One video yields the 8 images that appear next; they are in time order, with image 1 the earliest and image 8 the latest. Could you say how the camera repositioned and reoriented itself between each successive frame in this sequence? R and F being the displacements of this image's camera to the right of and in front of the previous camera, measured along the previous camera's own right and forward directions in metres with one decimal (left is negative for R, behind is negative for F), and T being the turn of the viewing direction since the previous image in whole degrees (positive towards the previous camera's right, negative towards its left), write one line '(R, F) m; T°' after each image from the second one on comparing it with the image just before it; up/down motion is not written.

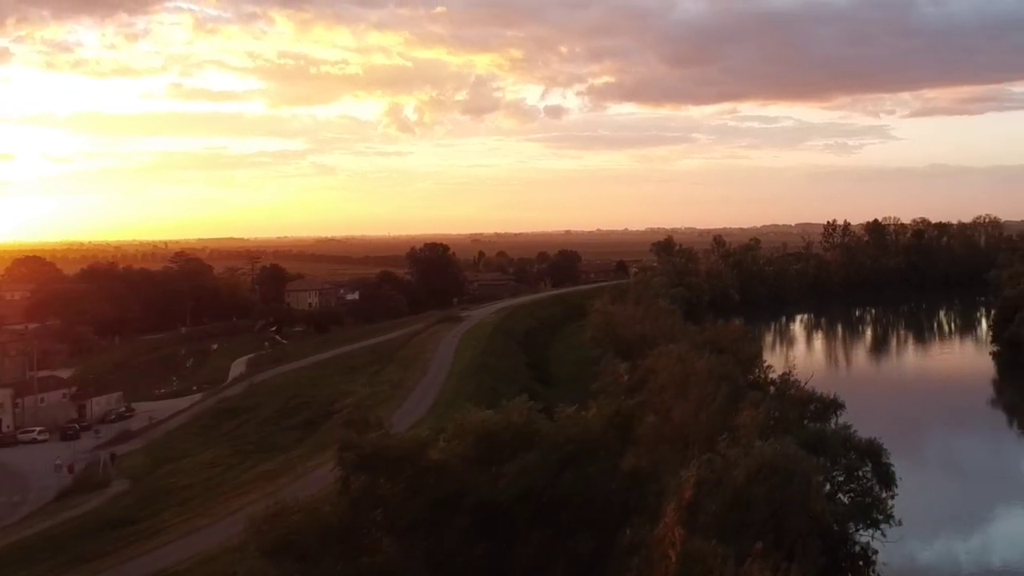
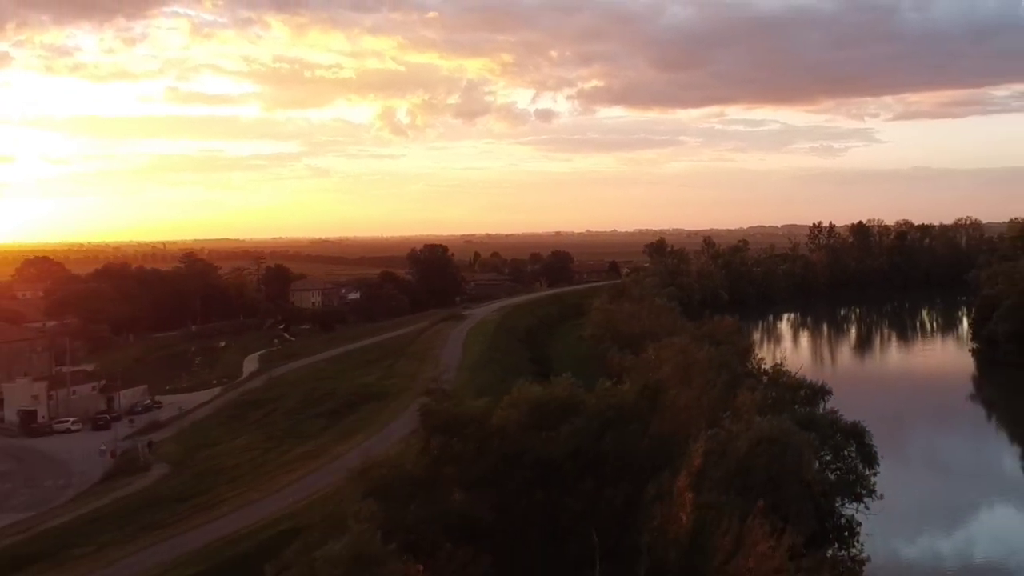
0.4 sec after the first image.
(-0.4, -1.4) m; +1°
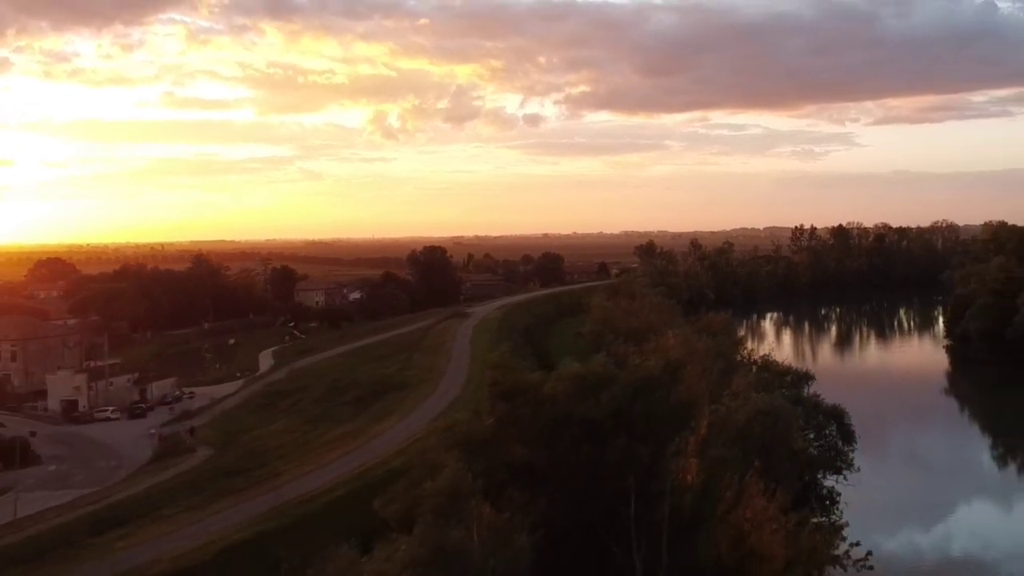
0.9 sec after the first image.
(-0.4, -1.9) m; +1°
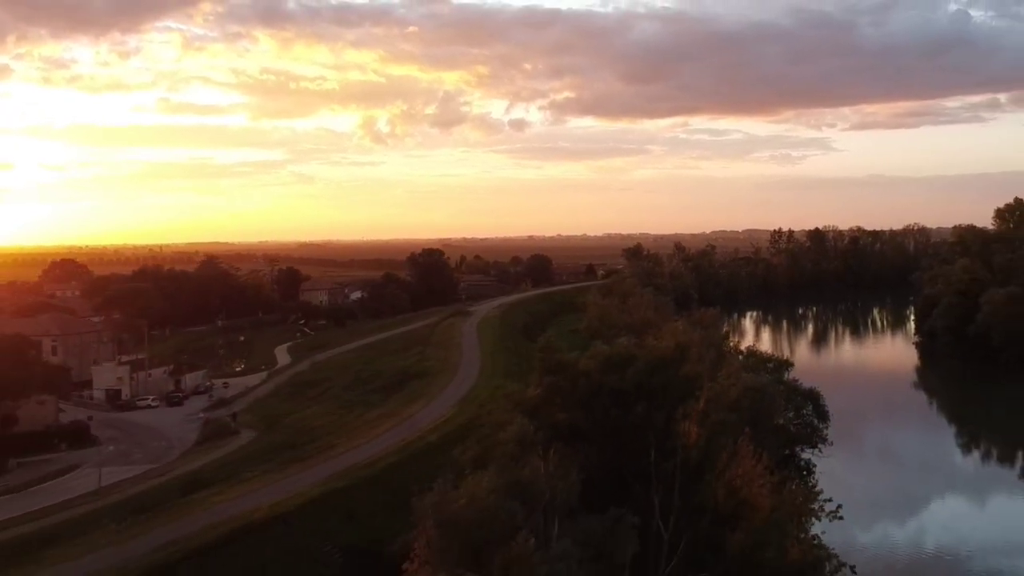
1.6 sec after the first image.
(-0.6, -2.5) m; +1°
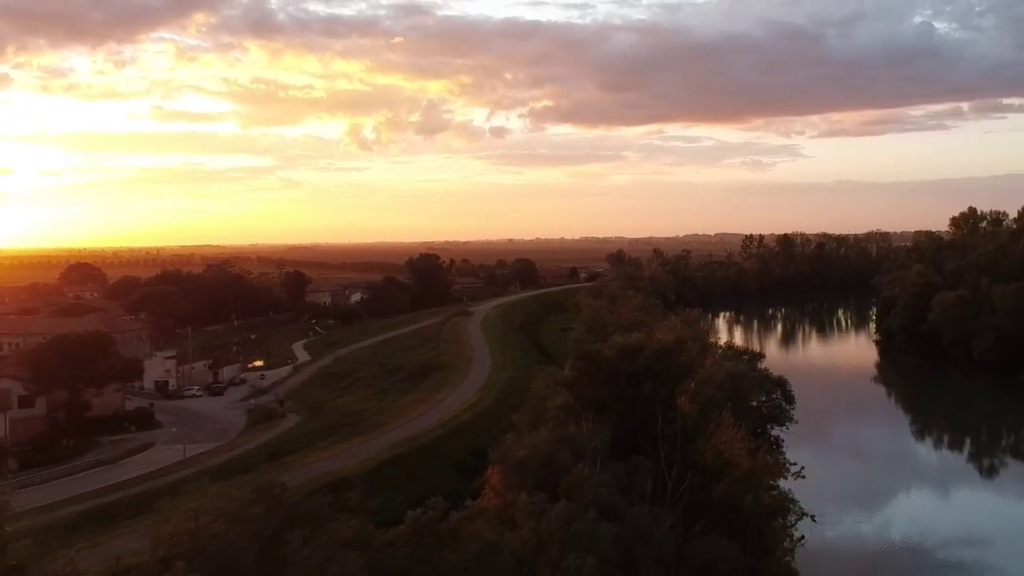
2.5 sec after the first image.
(-0.8, -3.6) m; +1°
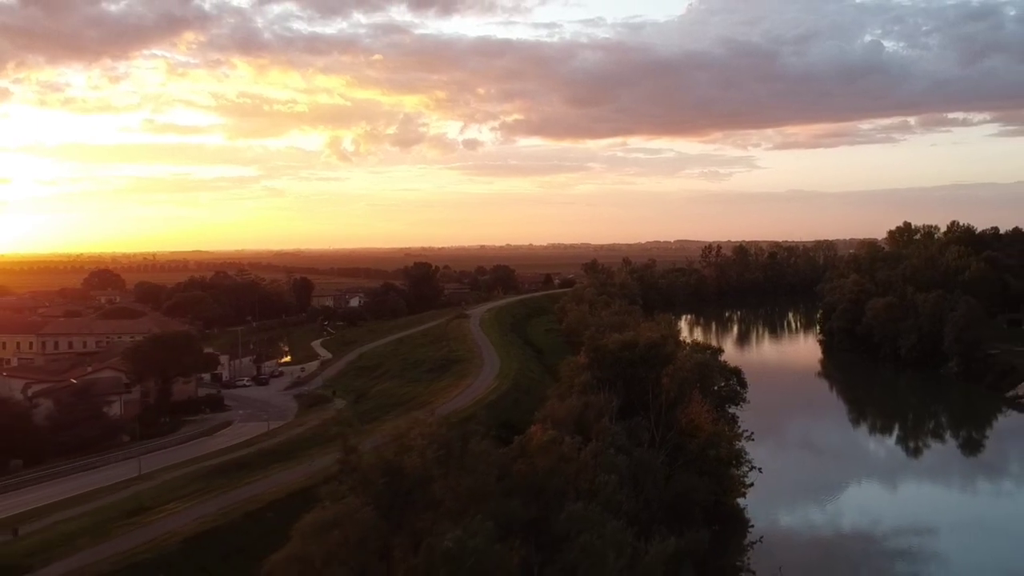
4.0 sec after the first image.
(-1.1, -5.9) m; +2°
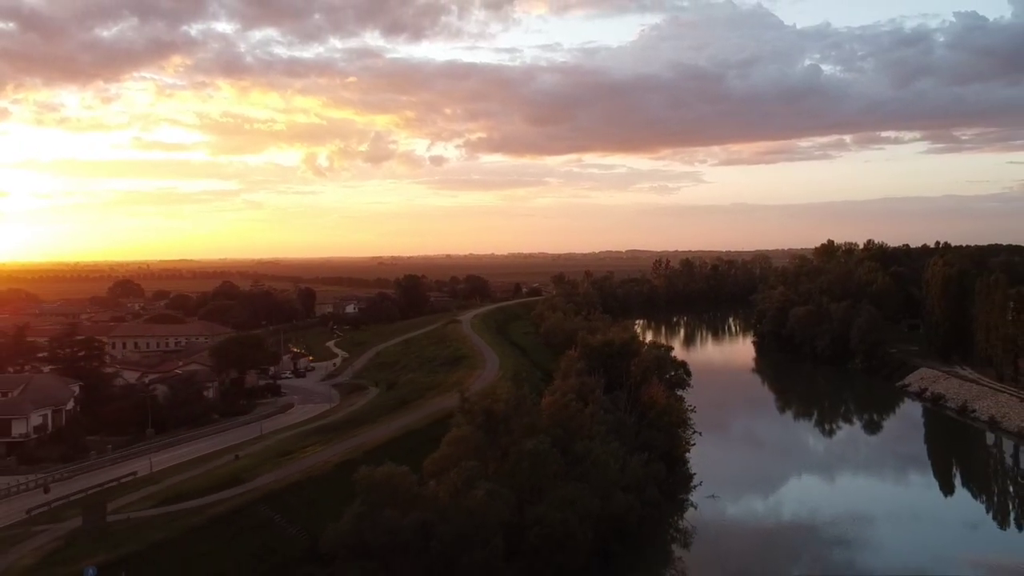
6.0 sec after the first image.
(-1.5, -8.6) m; +2°
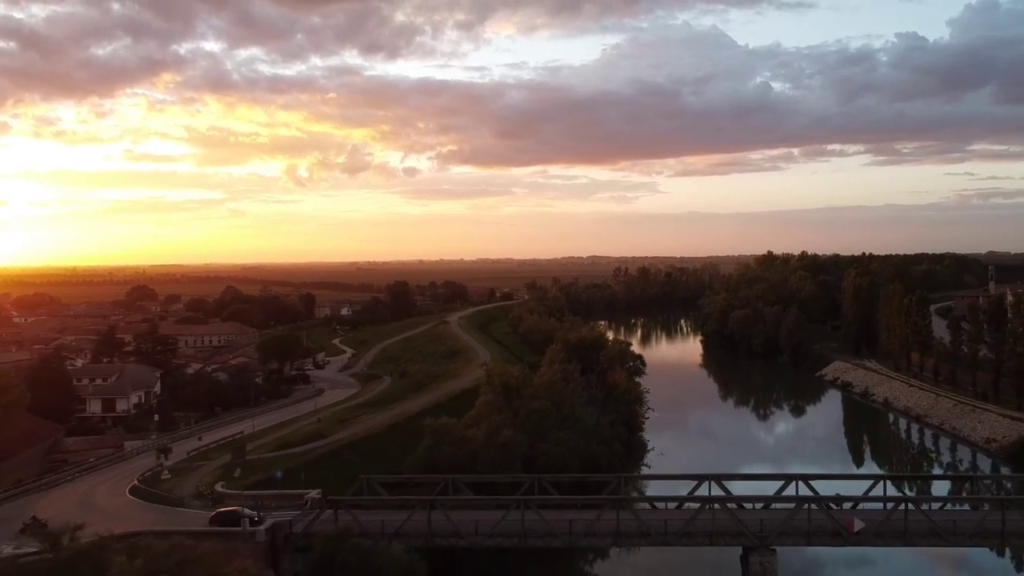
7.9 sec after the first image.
(-1.1, -8.7) m; +2°
